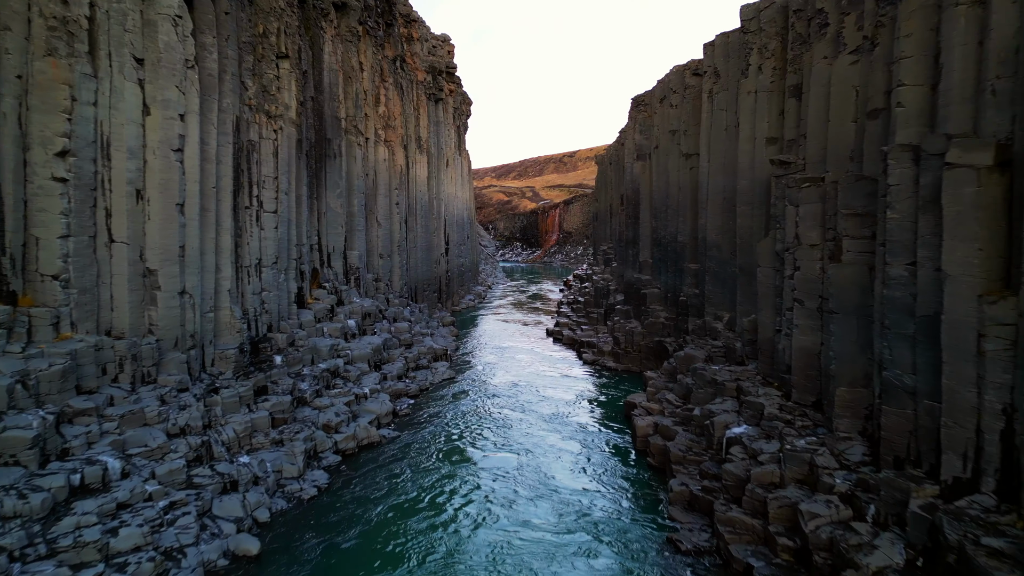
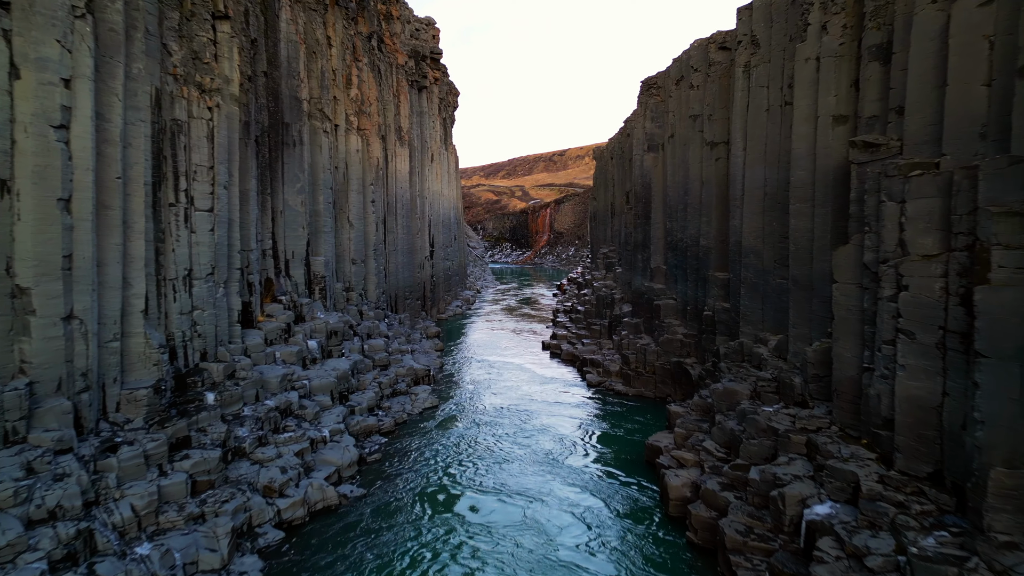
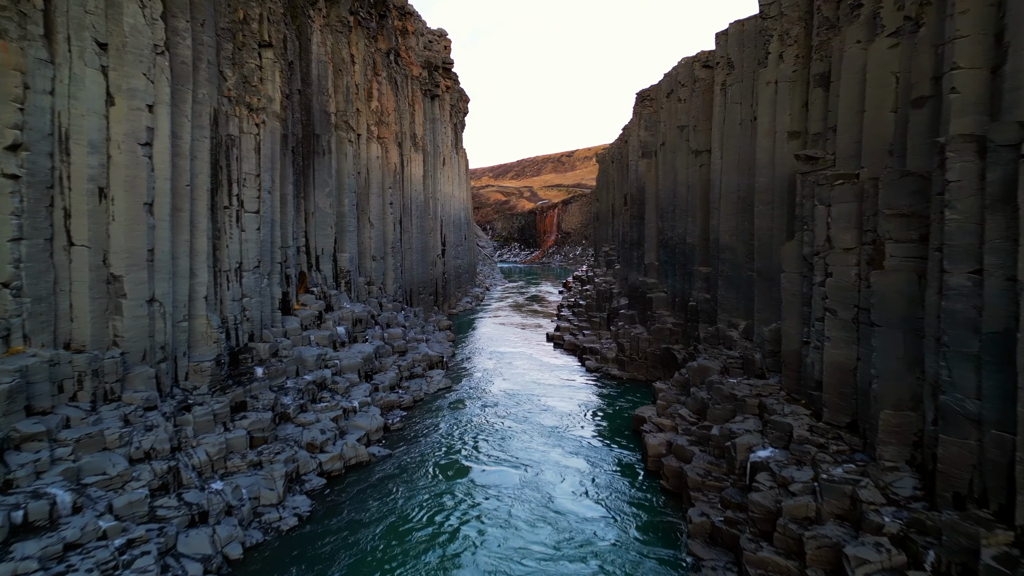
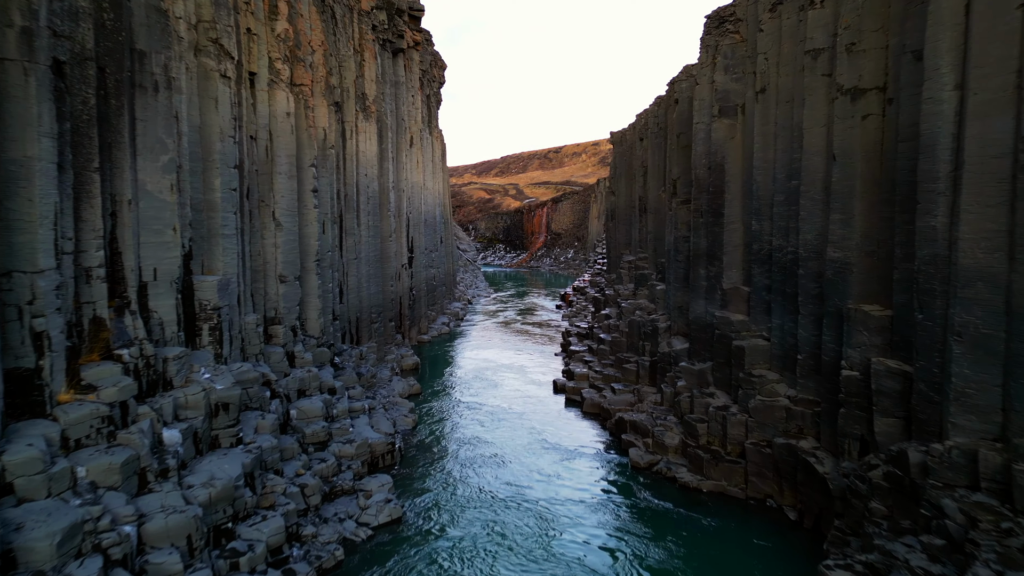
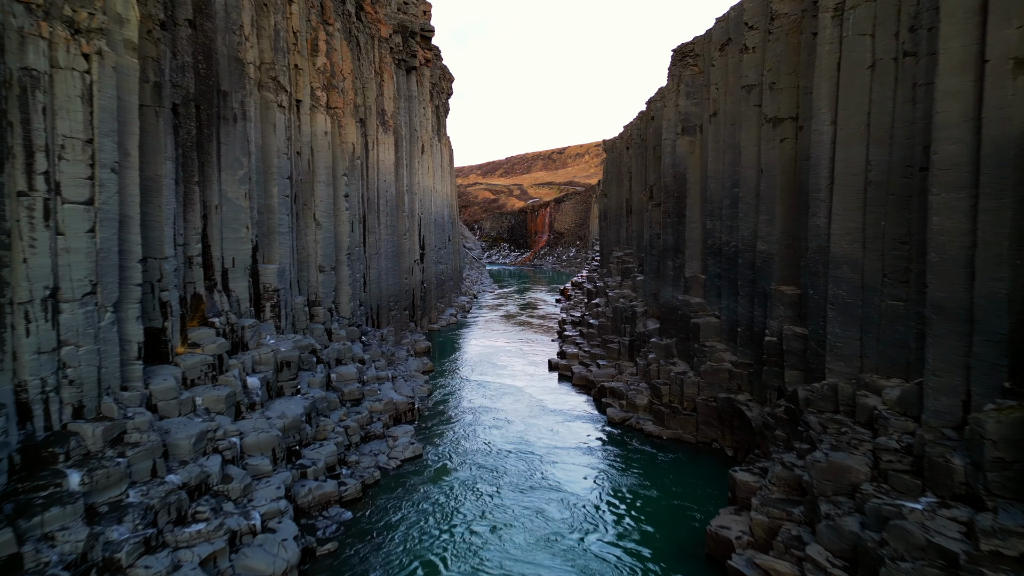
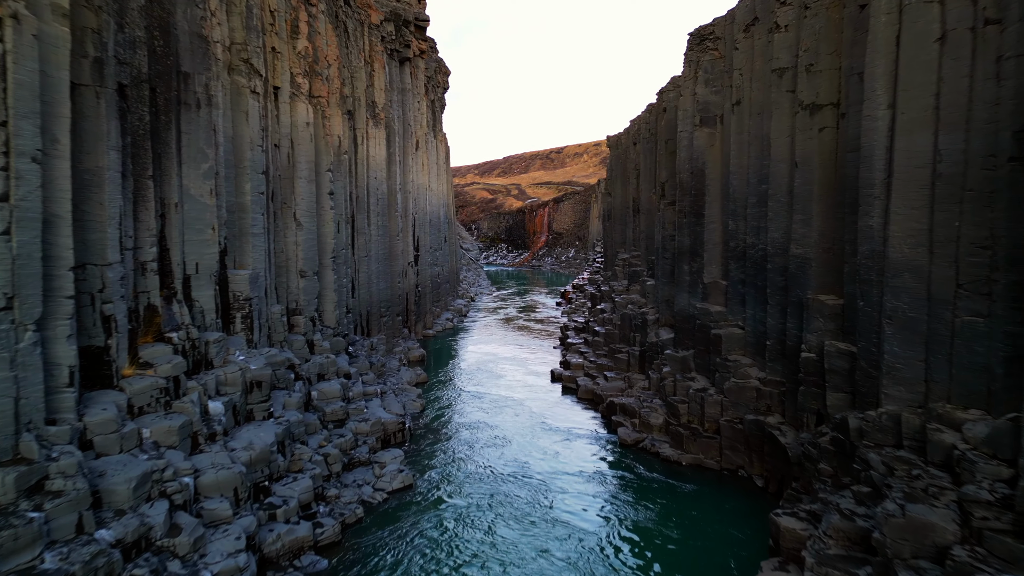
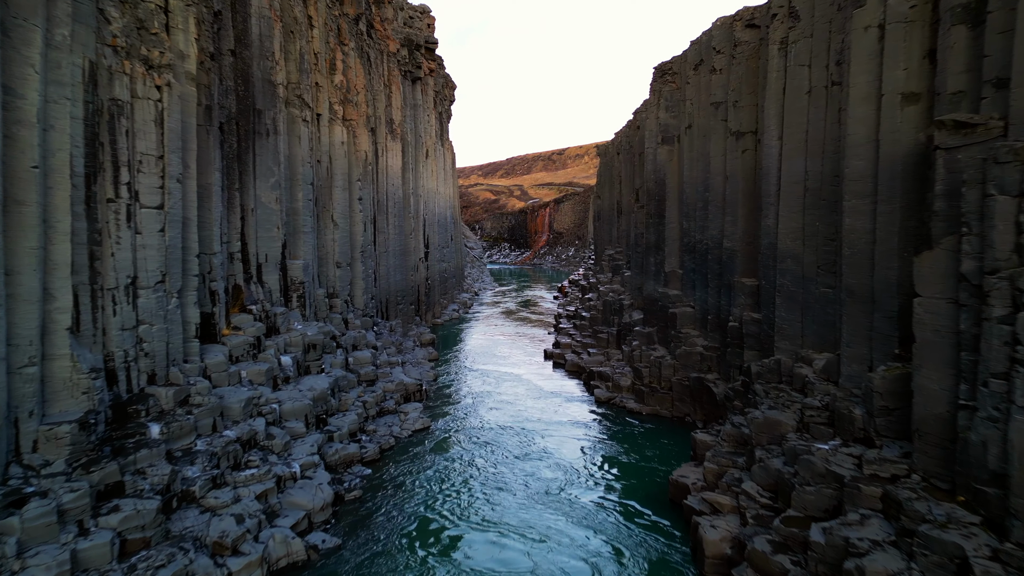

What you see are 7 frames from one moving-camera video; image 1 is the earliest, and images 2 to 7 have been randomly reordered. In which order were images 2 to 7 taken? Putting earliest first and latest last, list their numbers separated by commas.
3, 2, 7, 5, 6, 4
